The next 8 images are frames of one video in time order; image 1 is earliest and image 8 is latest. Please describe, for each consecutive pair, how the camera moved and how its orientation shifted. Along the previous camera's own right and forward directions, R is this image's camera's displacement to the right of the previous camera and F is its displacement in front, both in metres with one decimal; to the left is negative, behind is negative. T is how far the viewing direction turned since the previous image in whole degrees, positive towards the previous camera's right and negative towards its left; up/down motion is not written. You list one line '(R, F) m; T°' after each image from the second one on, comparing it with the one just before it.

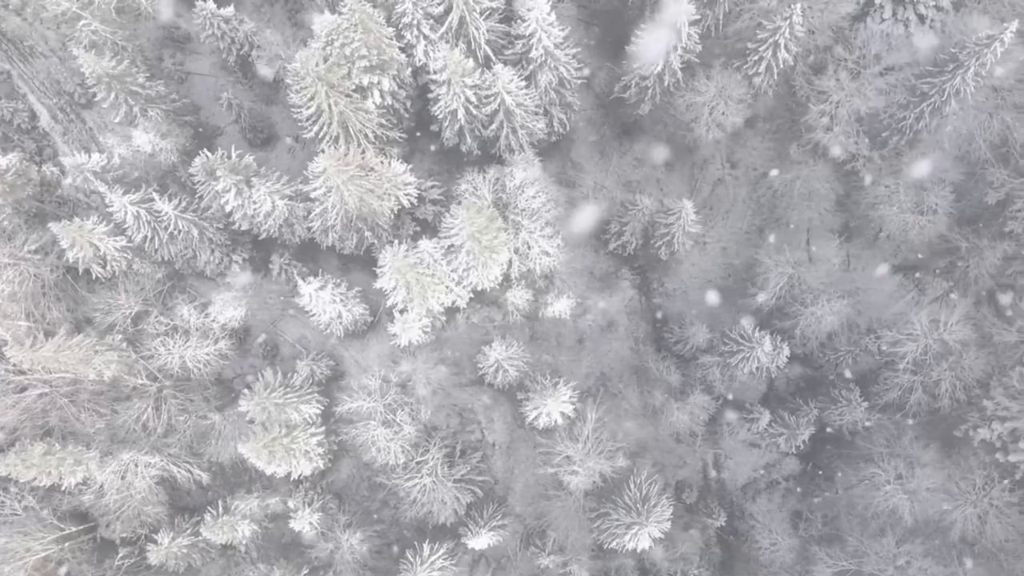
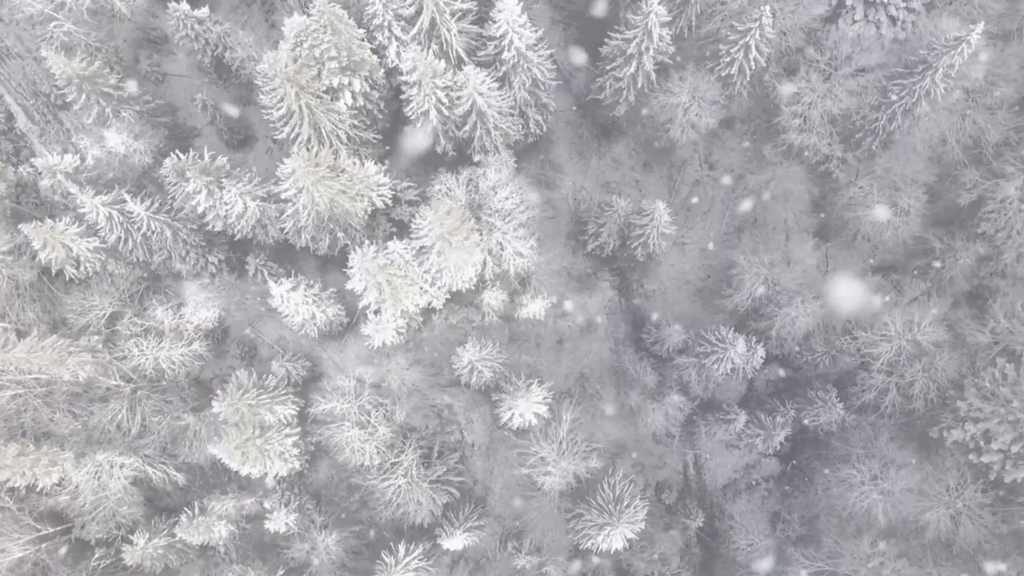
(+0.8, 0.0) m; 0°
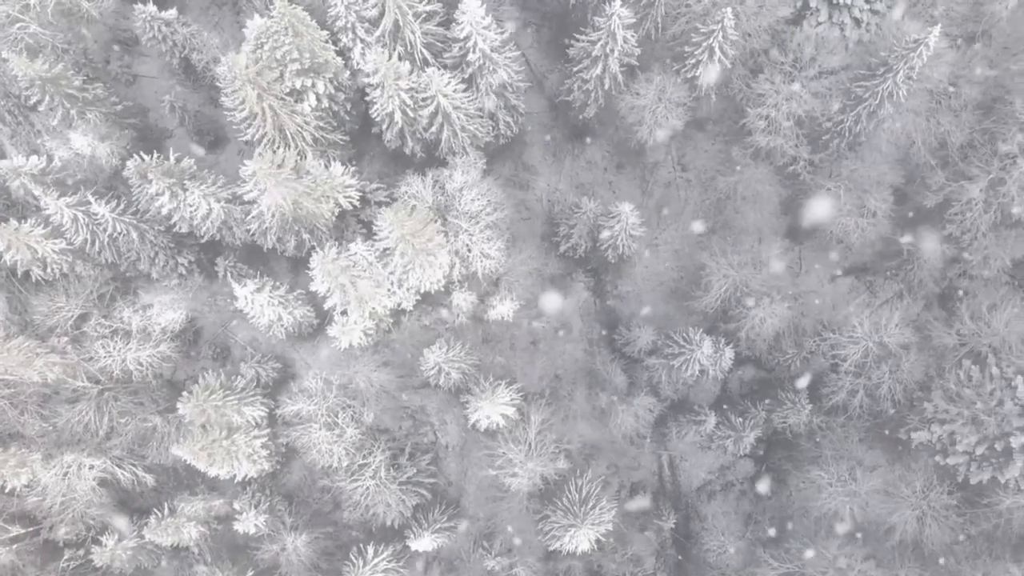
(+1.0, 0.0) m; 0°
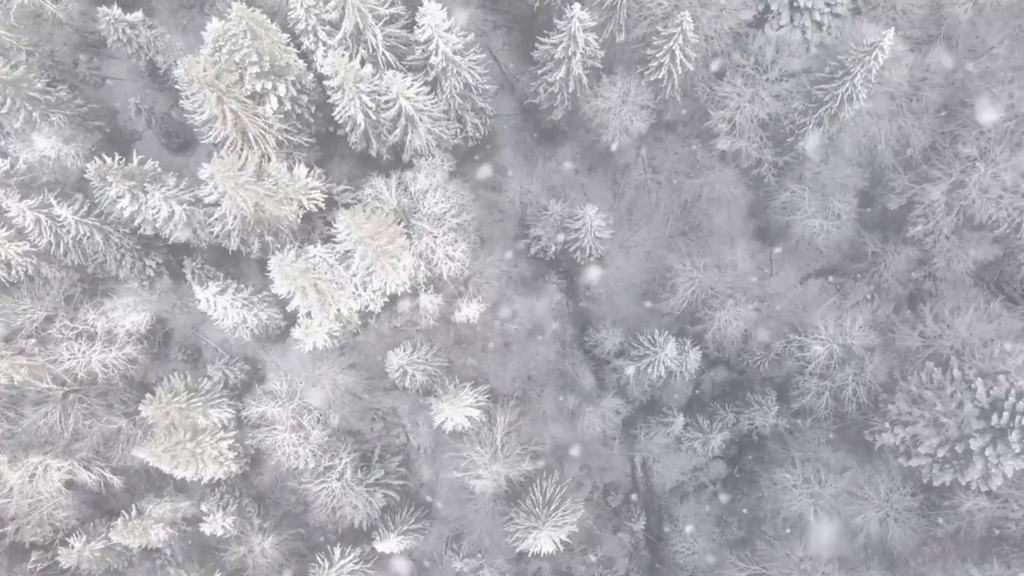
(+1.1, 0.0) m; 0°
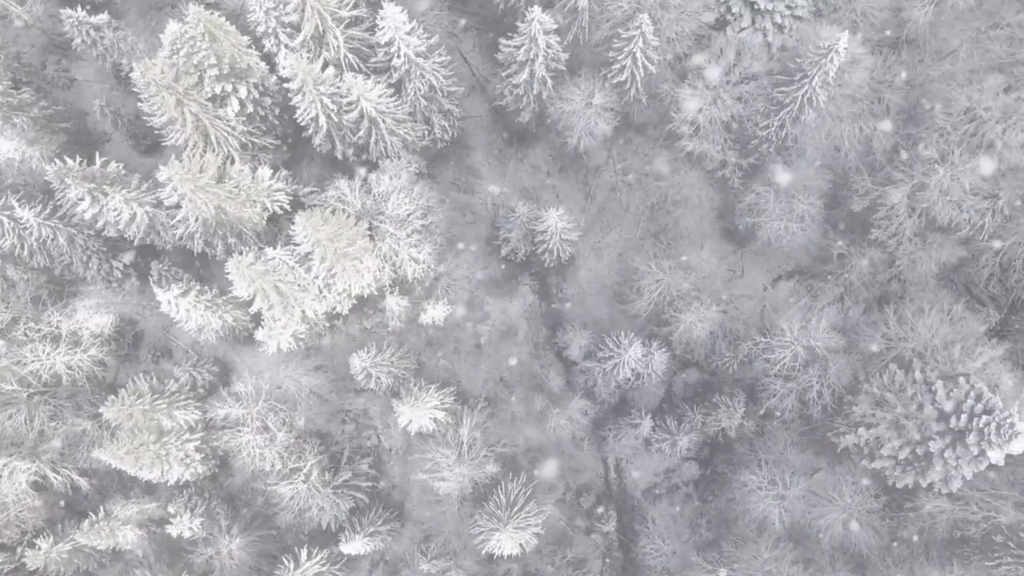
(+1.1, 0.0) m; 0°
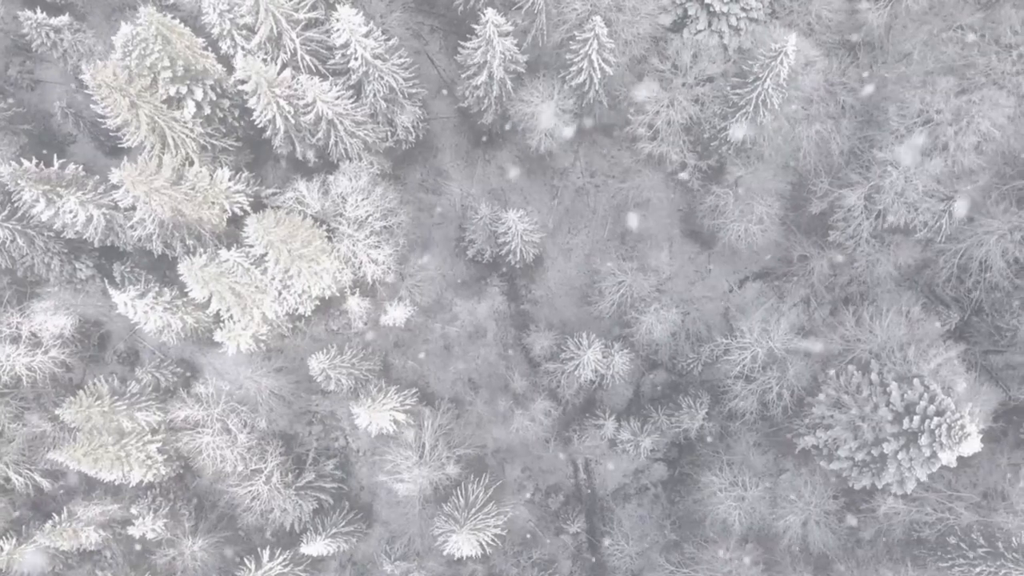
(+1.3, 0.0) m; 0°
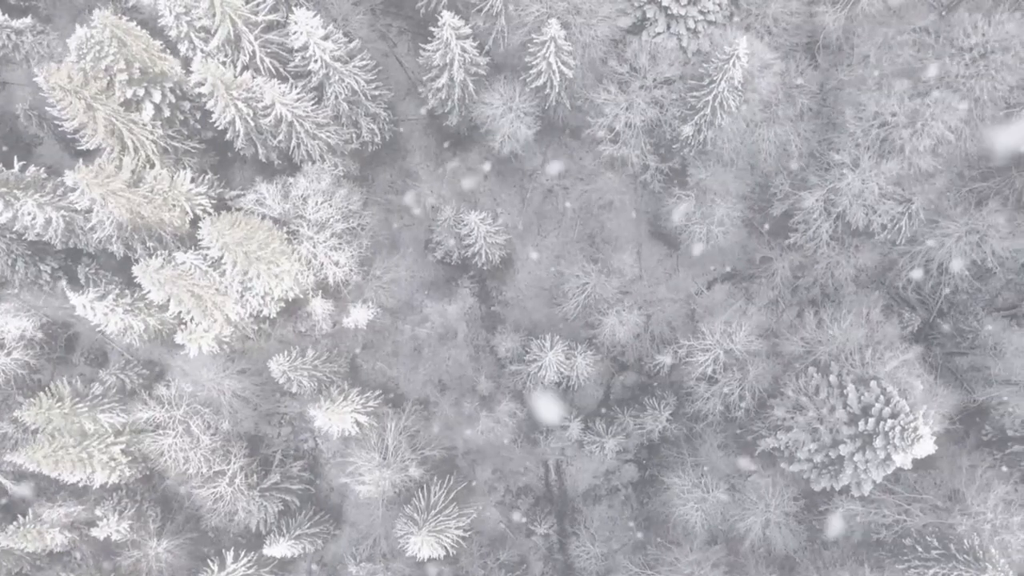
(+1.2, 0.0) m; 0°
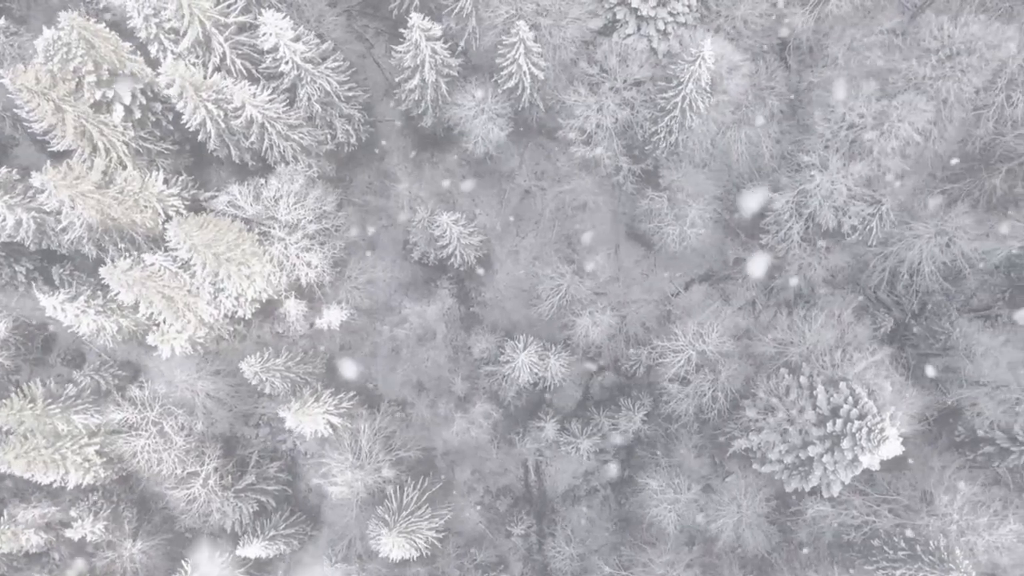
(+0.9, 0.0) m; 0°
